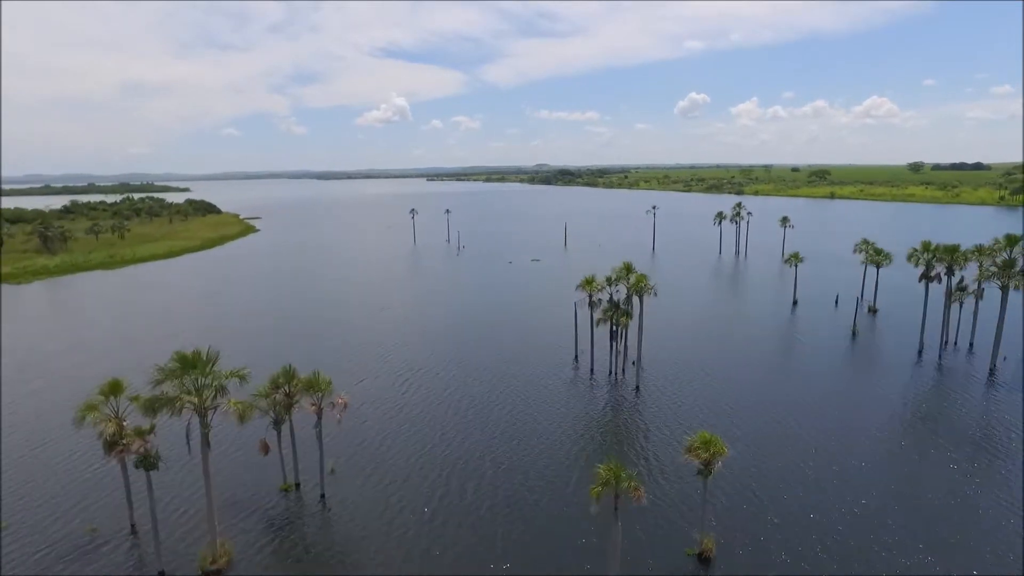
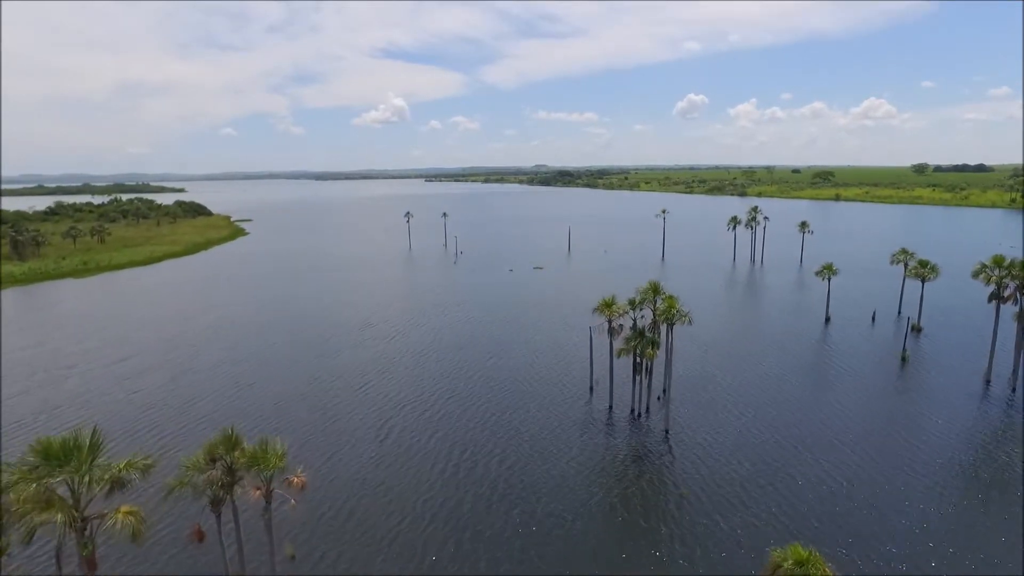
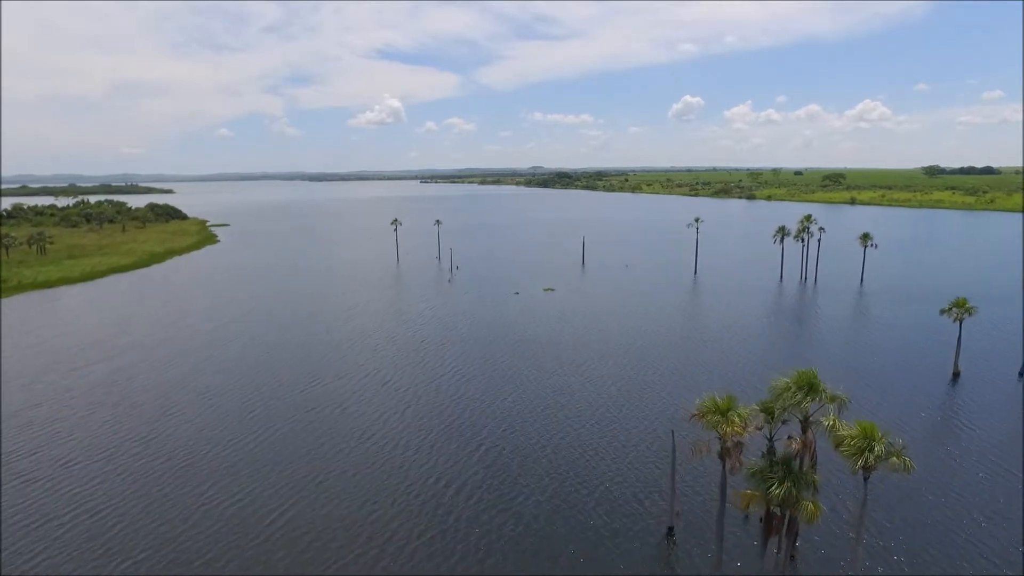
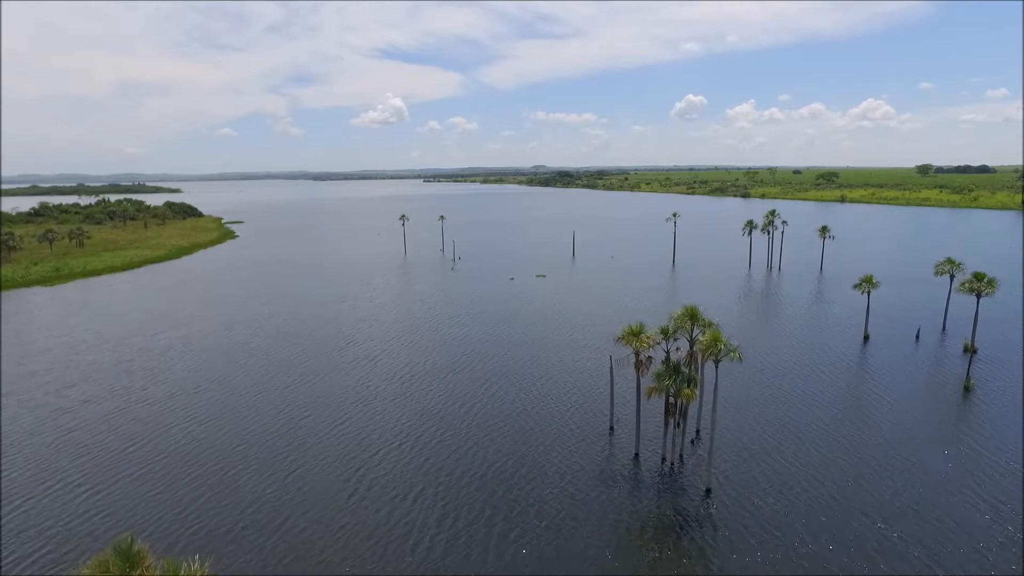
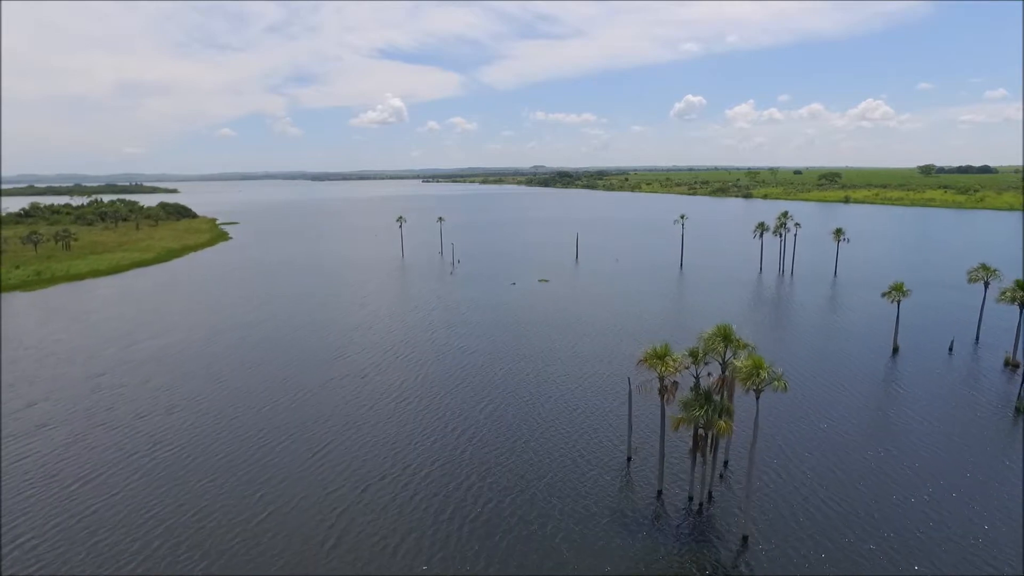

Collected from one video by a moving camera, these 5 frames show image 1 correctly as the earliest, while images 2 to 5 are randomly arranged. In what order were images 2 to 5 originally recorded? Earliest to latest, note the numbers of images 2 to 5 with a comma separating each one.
2, 4, 5, 3
